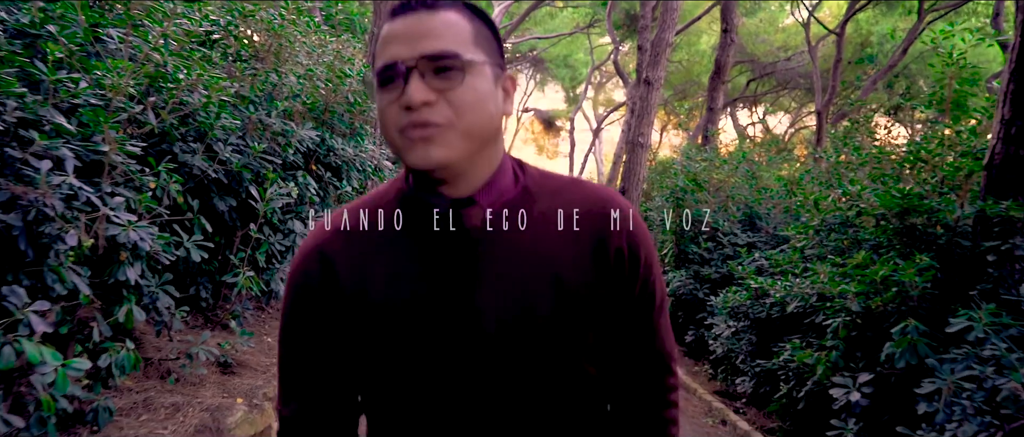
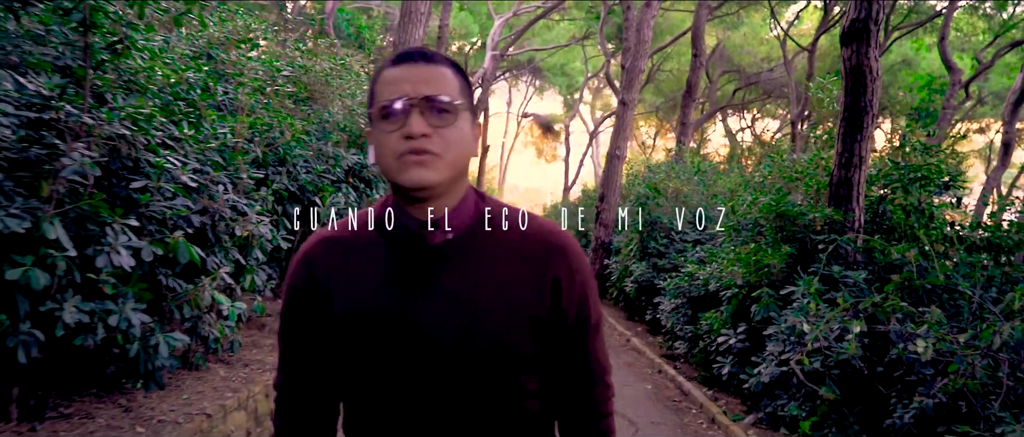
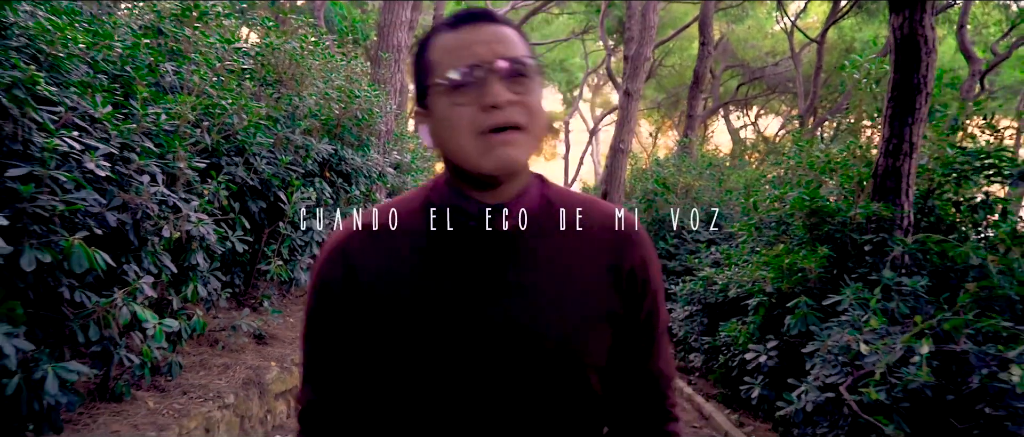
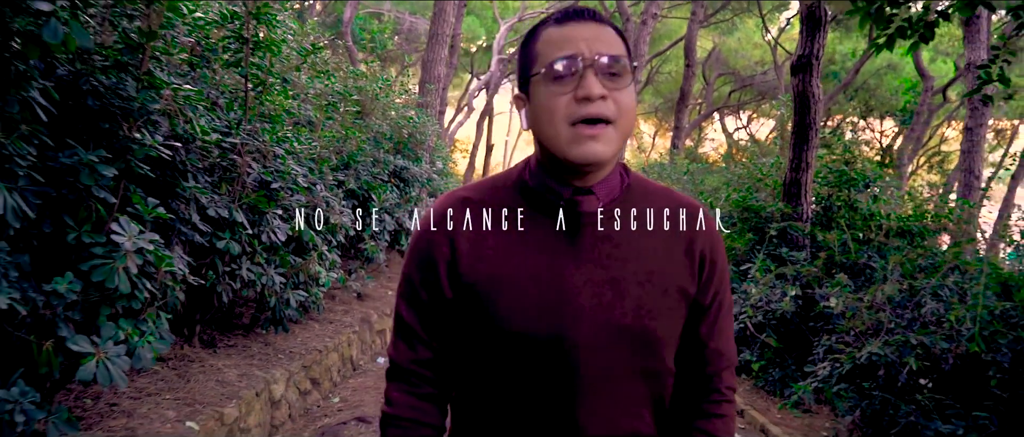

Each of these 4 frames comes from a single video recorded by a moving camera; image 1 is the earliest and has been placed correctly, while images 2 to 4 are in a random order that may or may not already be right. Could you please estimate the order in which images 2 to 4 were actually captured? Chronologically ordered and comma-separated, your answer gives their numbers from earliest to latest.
3, 2, 4
